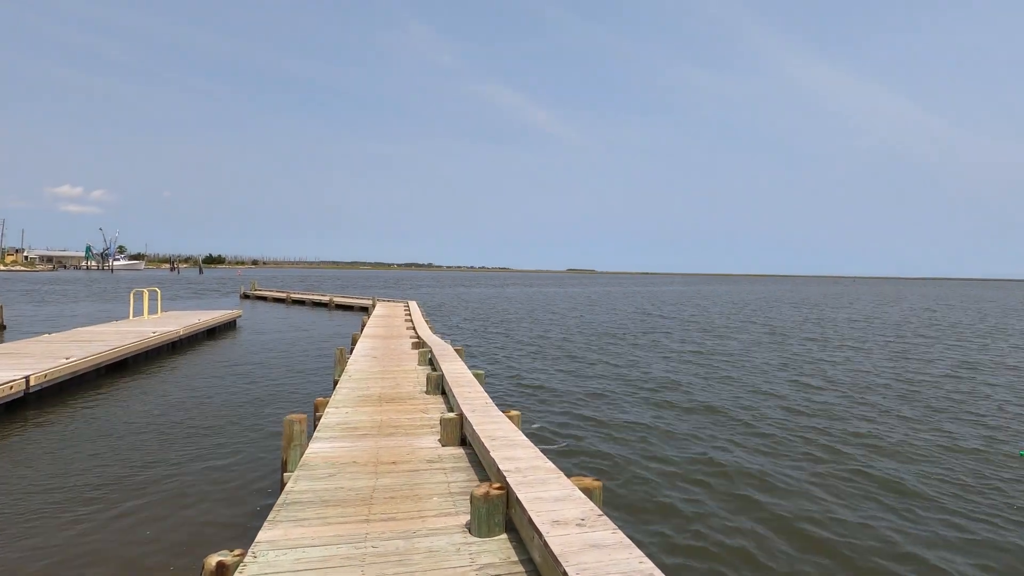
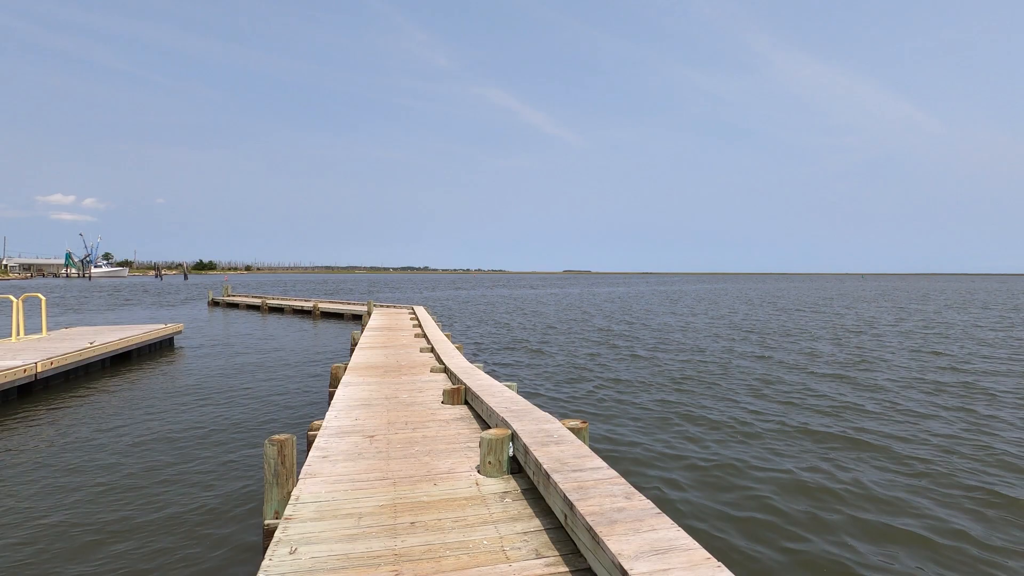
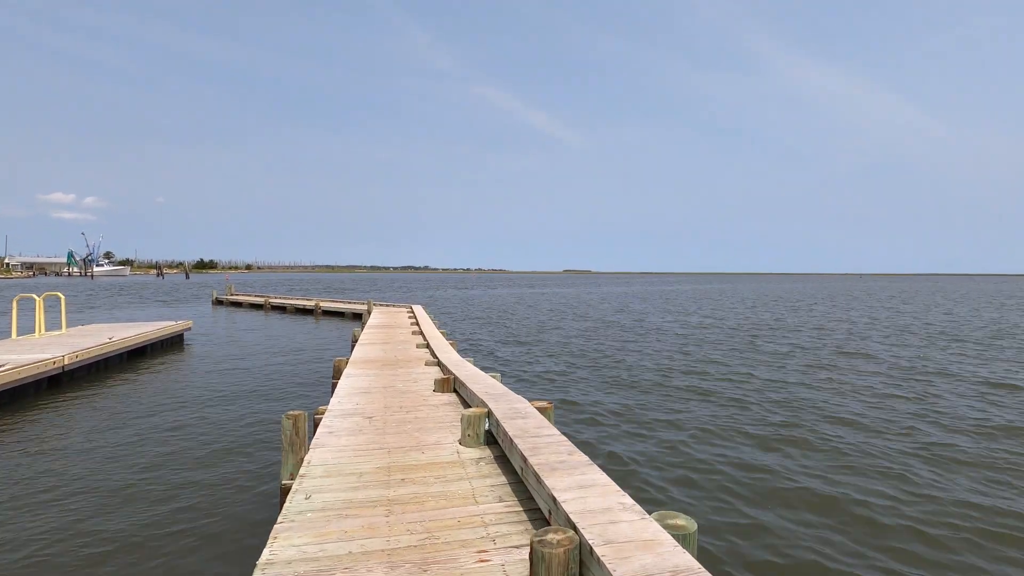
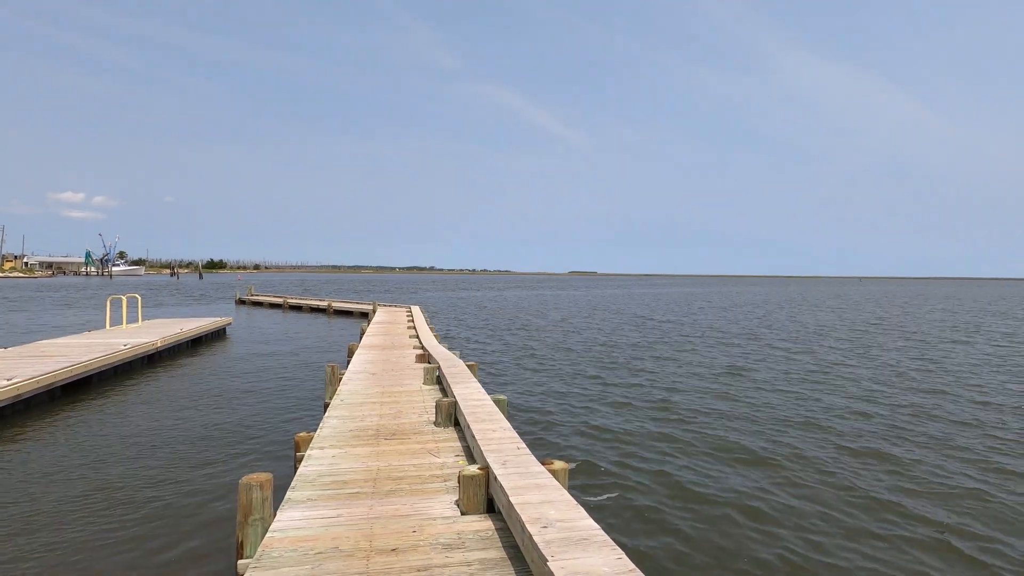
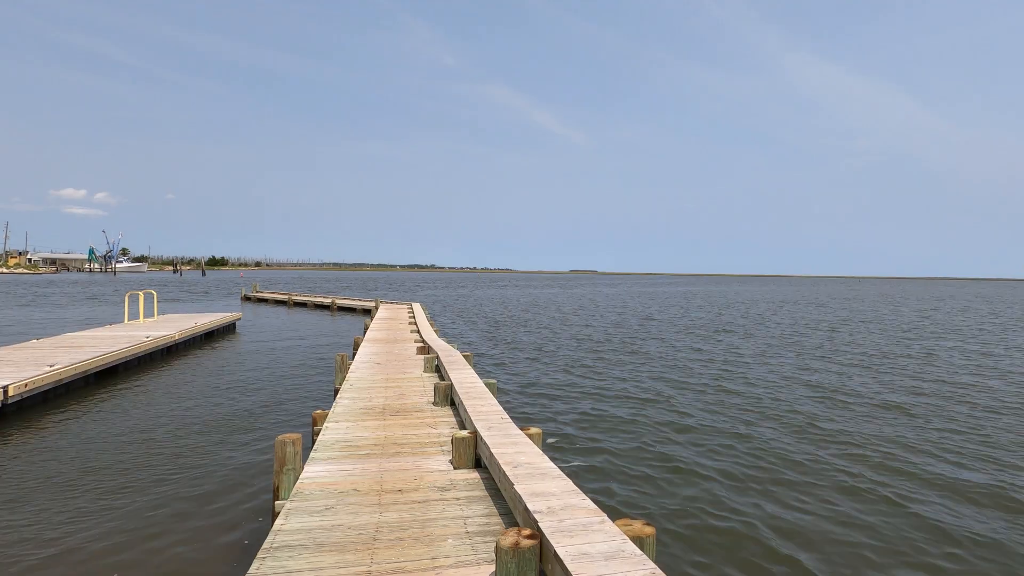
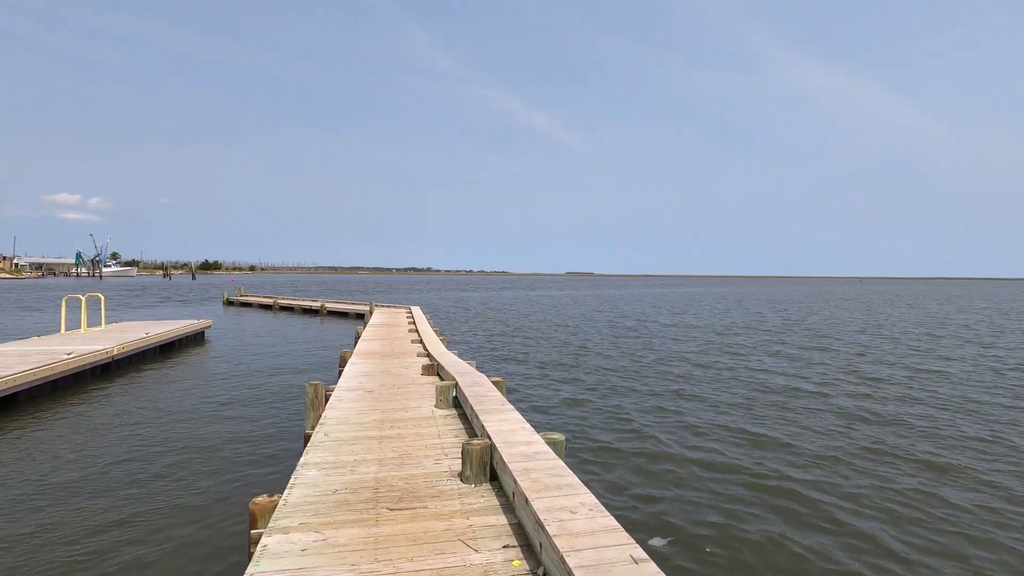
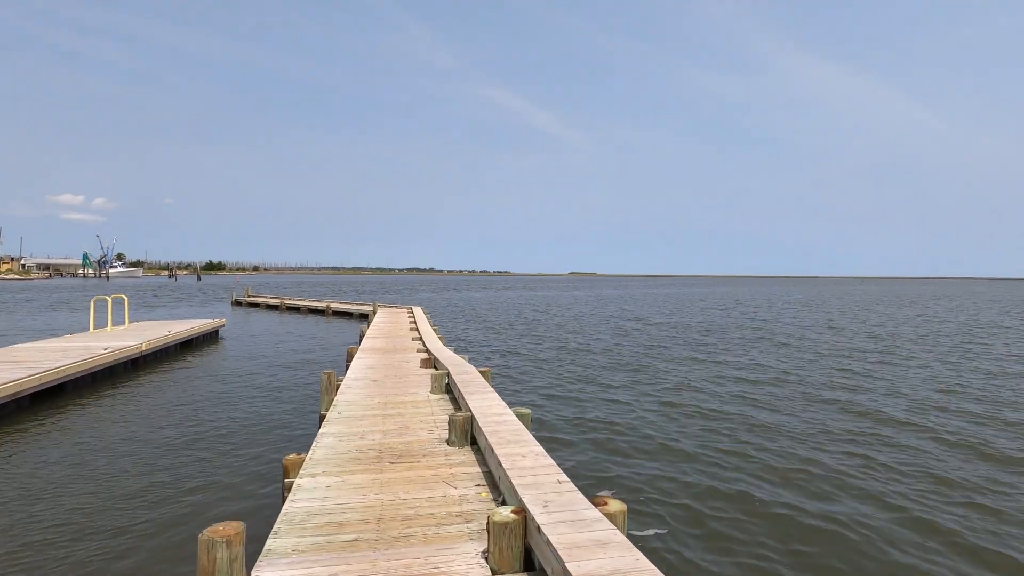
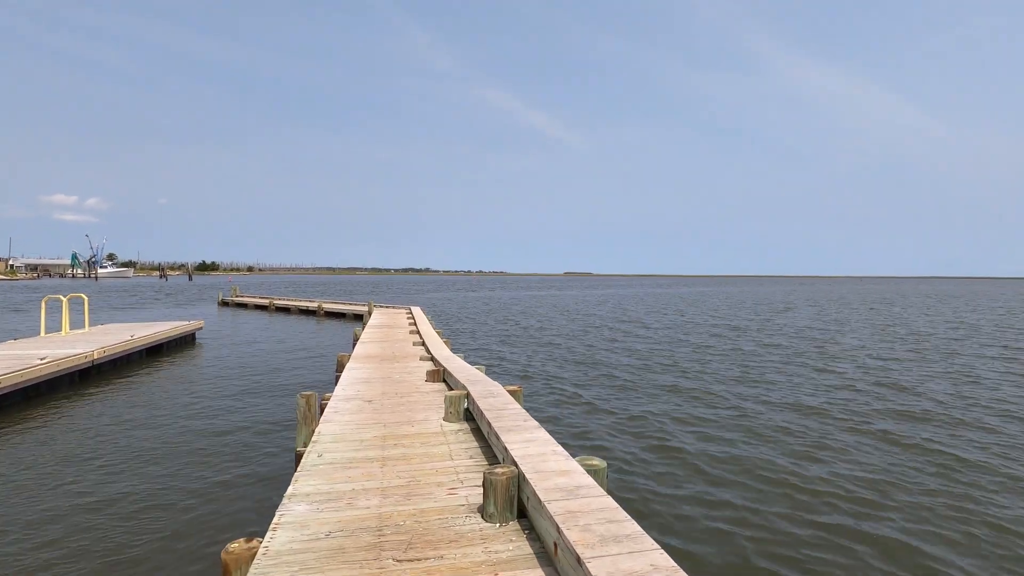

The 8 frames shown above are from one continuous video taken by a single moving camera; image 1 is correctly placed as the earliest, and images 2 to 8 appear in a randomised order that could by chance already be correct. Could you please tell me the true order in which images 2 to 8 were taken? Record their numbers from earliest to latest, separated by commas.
5, 4, 7, 6, 8, 3, 2
